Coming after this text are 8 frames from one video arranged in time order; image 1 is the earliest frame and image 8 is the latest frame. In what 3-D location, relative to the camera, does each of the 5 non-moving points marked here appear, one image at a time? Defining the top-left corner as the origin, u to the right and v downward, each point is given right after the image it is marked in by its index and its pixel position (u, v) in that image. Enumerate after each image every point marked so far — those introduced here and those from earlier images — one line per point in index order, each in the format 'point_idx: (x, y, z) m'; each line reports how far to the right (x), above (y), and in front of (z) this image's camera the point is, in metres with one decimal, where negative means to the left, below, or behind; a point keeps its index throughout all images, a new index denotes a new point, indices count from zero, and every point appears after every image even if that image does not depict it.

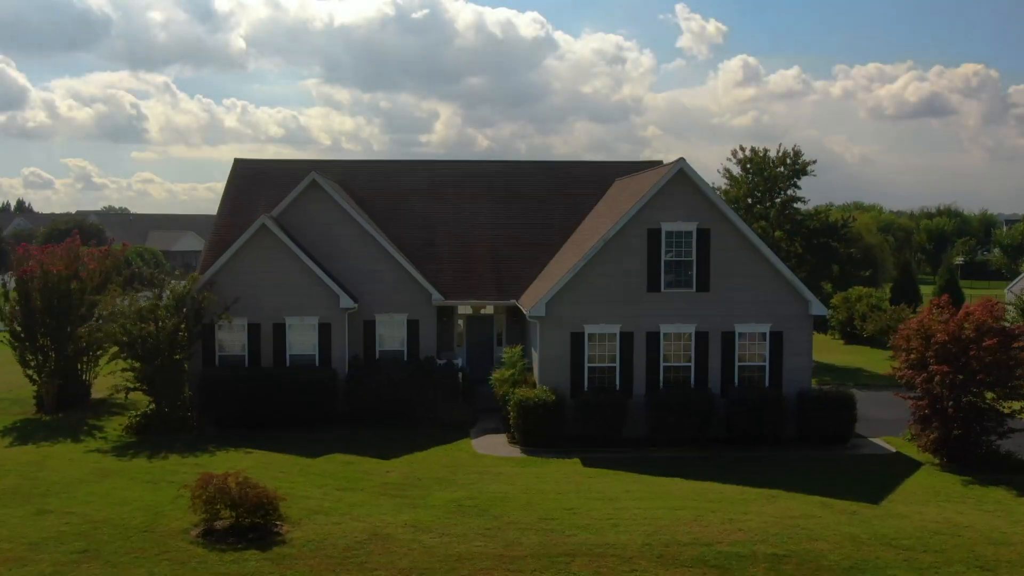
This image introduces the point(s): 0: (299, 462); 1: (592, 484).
0: (-3.6, -3.0, +18.6) m
1: (+1.2, -3.1, +17.1) m
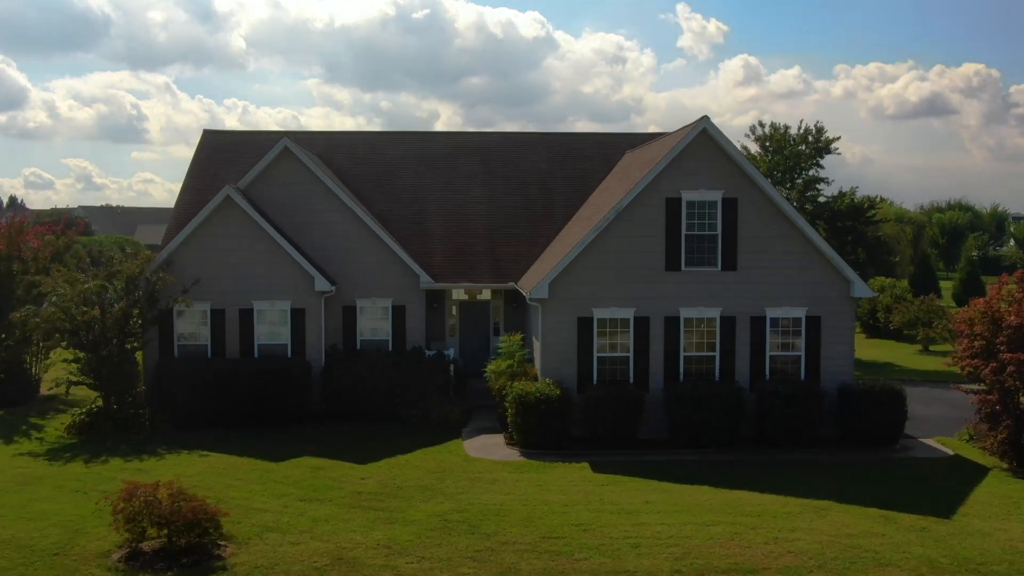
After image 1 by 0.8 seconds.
0: (-3.6, -2.6, +15.9) m
1: (+1.2, -2.7, +14.4) m
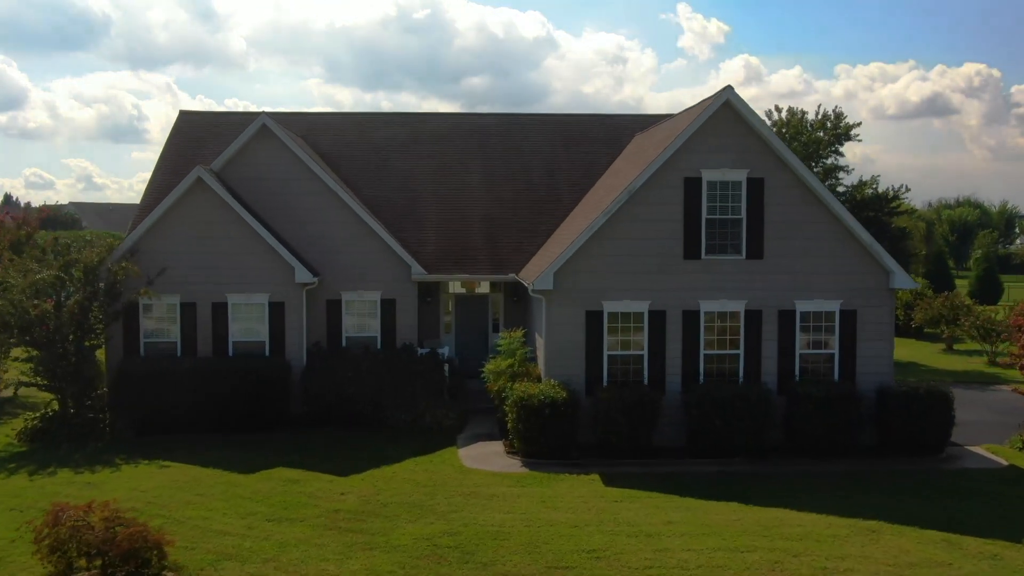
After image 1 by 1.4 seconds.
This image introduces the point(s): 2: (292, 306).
0: (-3.6, -2.5, +14.0) m
1: (+1.2, -2.5, +12.5) m
2: (-3.7, -0.3, +18.7) m
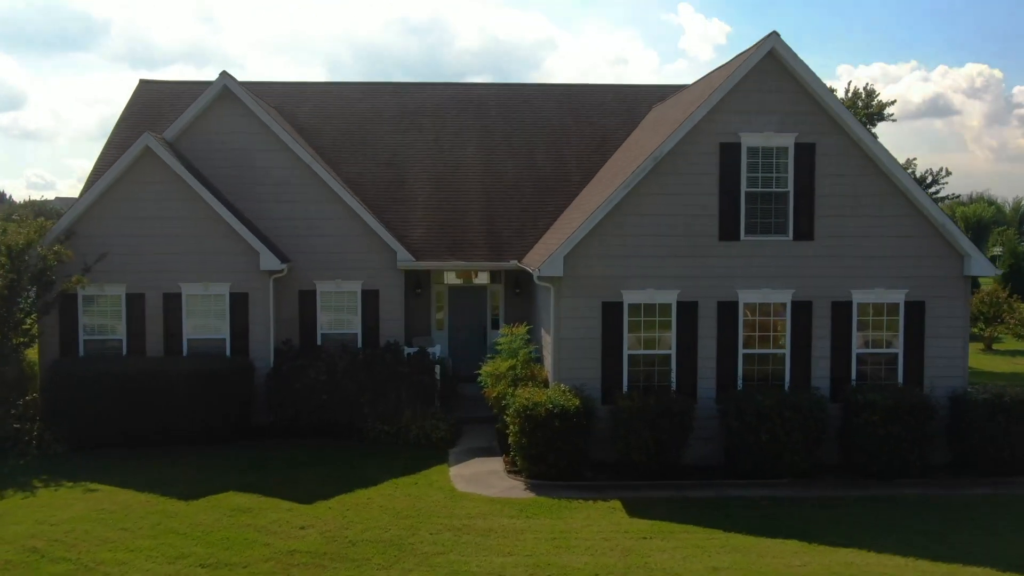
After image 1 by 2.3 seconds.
0: (-3.6, -2.3, +11.3) m
1: (+1.2, -2.4, +9.8) m
2: (-3.7, -0.1, +16.0) m
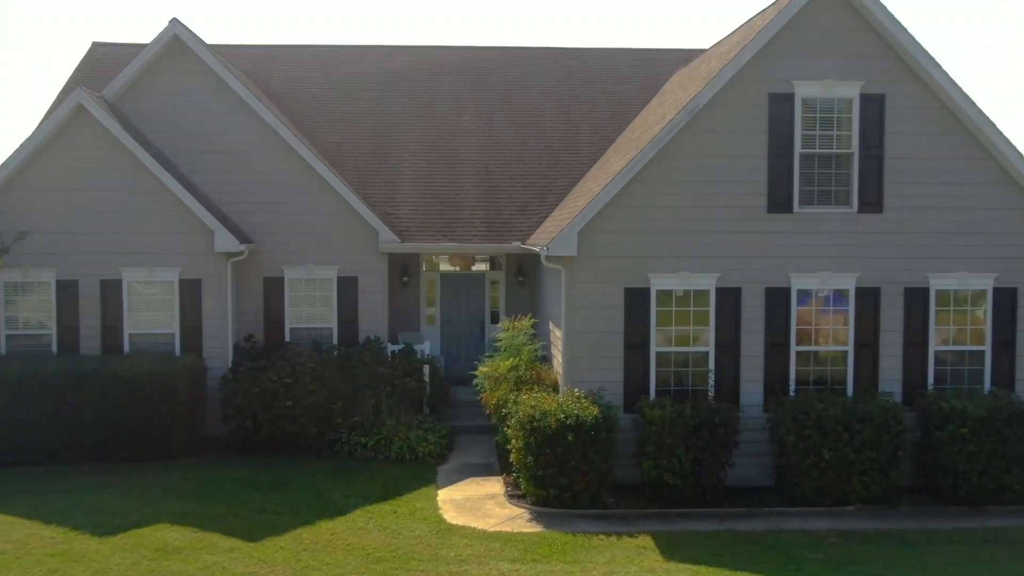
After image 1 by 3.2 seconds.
0: (-3.6, -2.1, +8.8) m
1: (+1.2, -2.2, +7.3) m
2: (-3.7, 0.0, +13.5) m
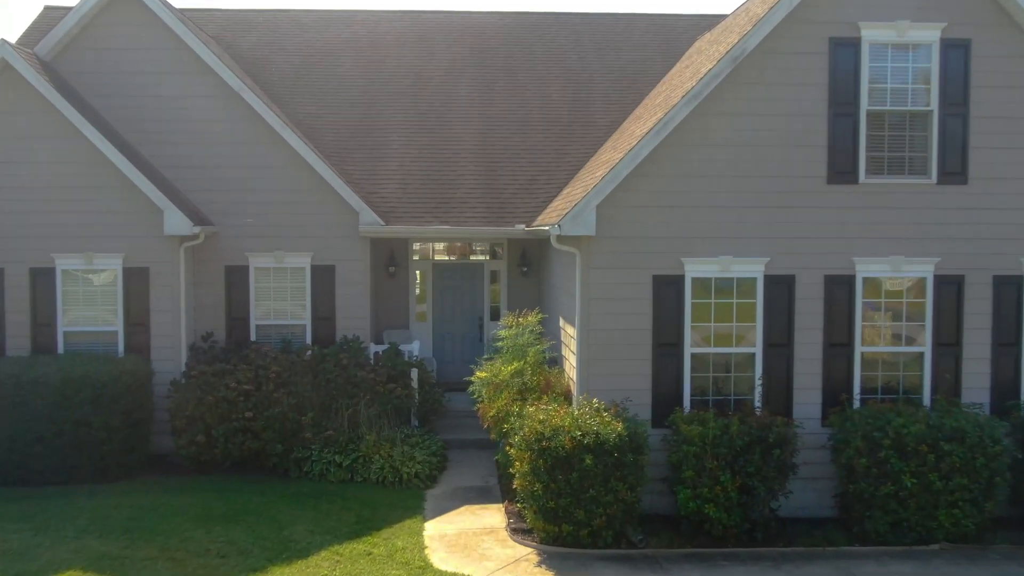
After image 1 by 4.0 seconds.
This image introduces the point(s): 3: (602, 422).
0: (-3.6, -2.0, +6.8) m
1: (+1.3, -2.1, +5.3) m
2: (-3.6, +0.1, +11.5) m
3: (+0.7, -1.0, +8.4) m
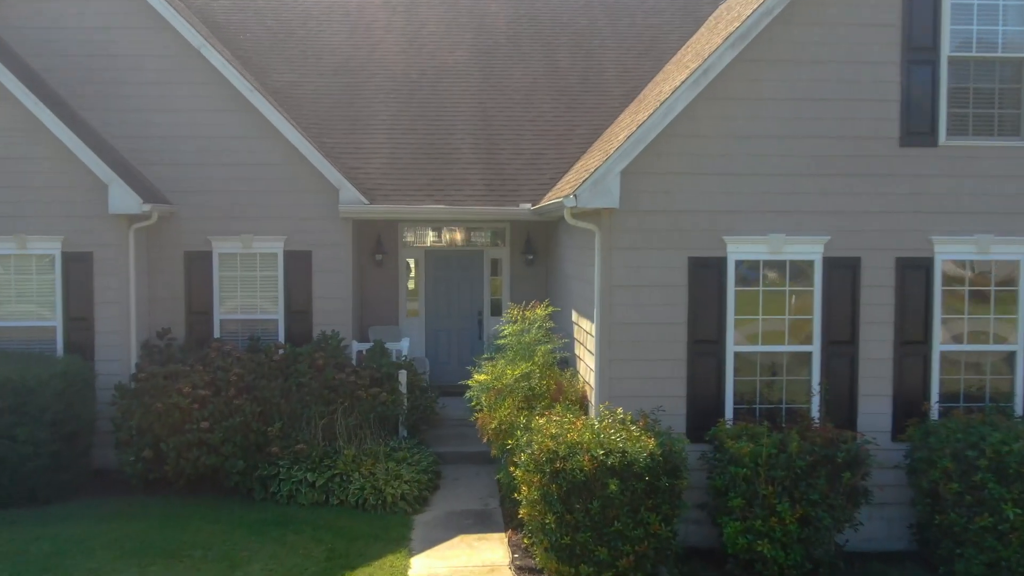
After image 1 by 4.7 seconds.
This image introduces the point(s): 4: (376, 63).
0: (-3.5, -1.9, +5.1) m
1: (+1.3, -2.0, +3.6) m
2: (-3.6, +0.2, +9.8) m
3: (+0.7, -0.9, +6.8) m
4: (-1.6, +2.7, +13.2) m
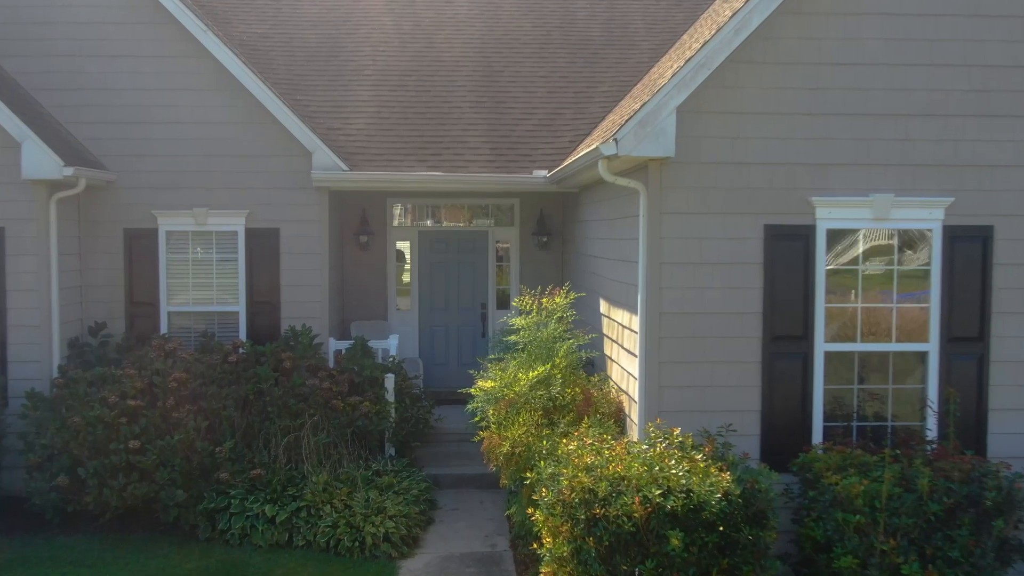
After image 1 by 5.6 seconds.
0: (-3.4, -1.8, +3.2) m
1: (+1.4, -1.9, +1.7) m
2: (-3.5, +0.4, +8.0) m
3: (+0.8, -0.8, +4.9) m
4: (-1.5, +2.8, +11.3) m
